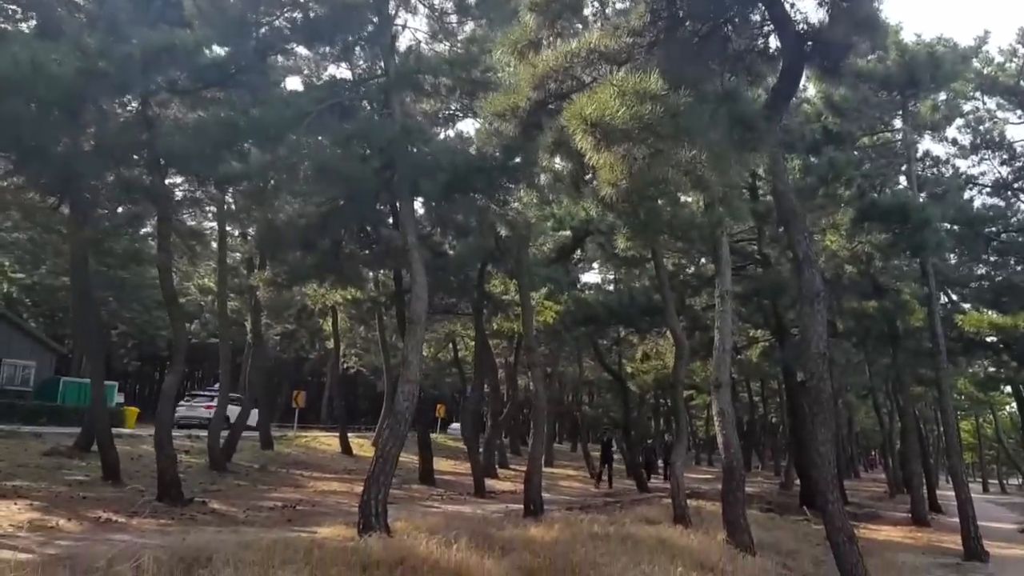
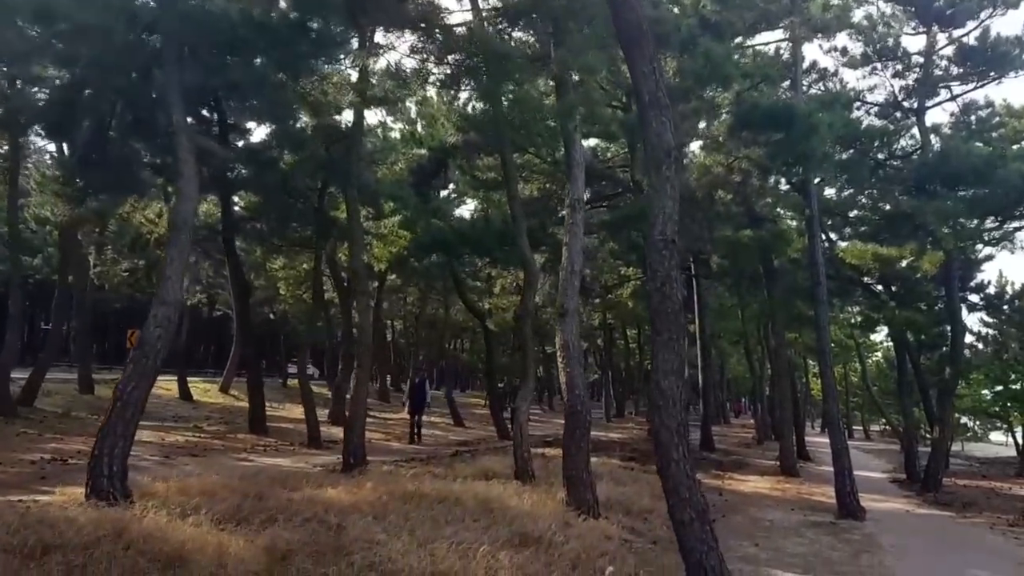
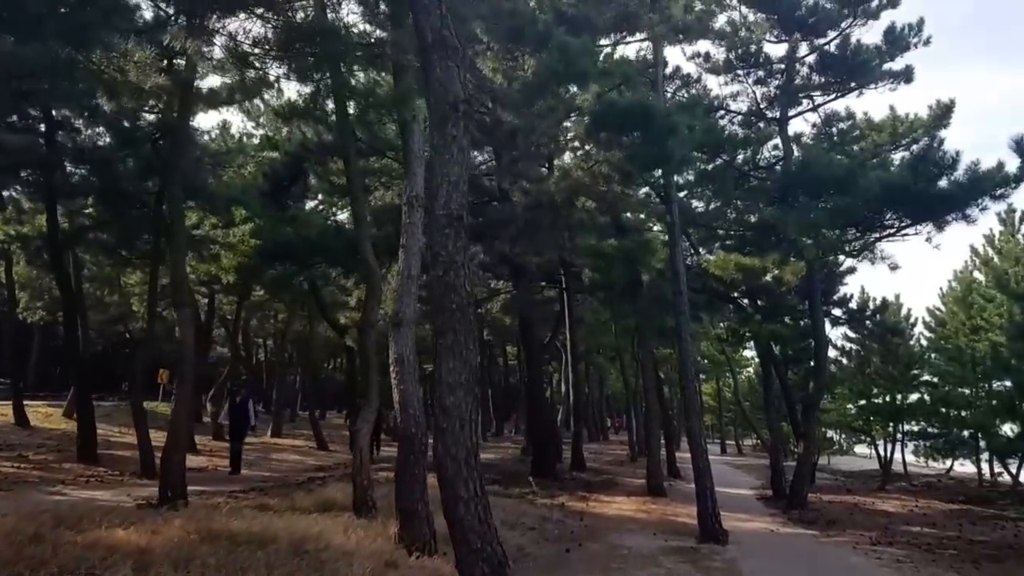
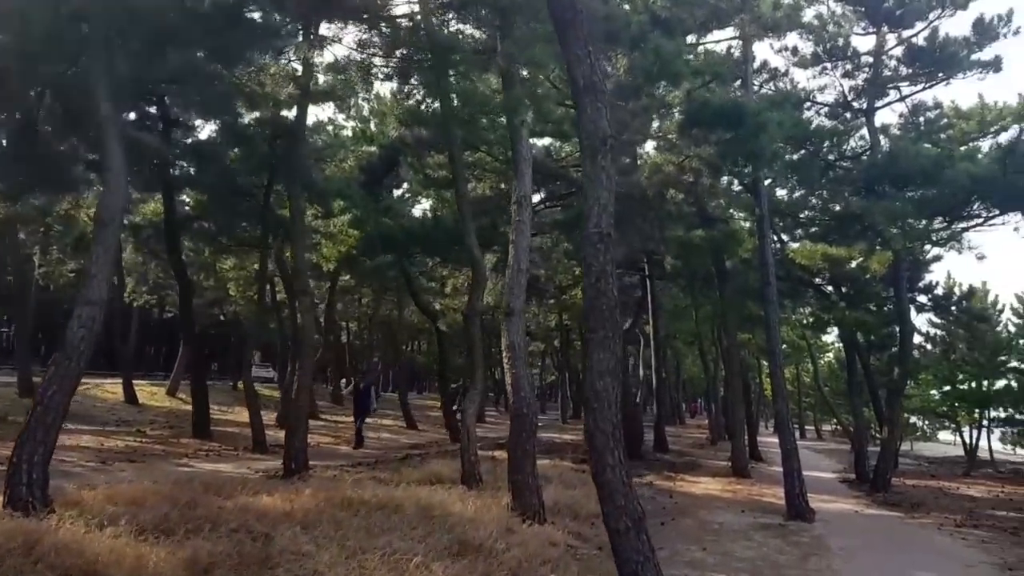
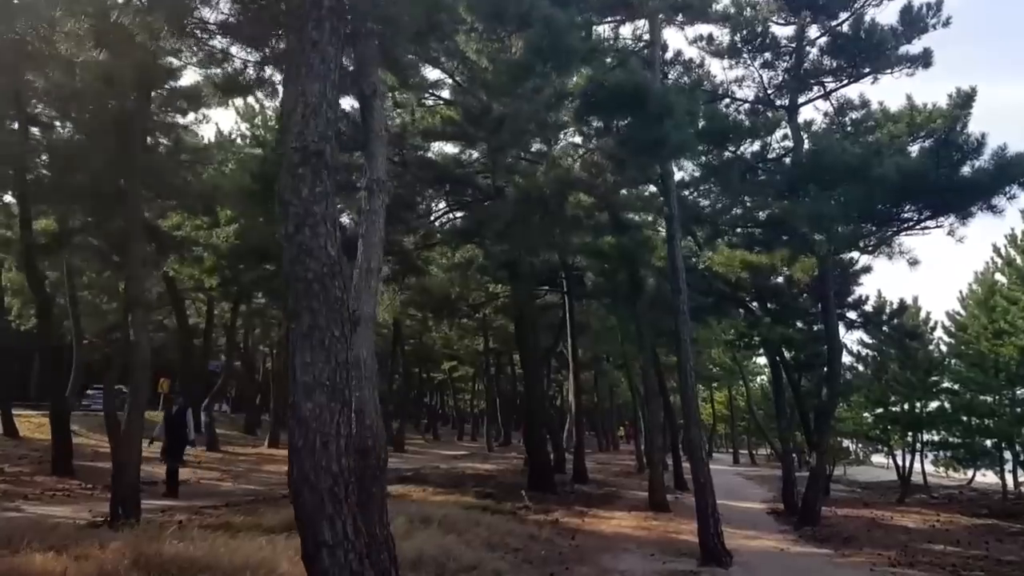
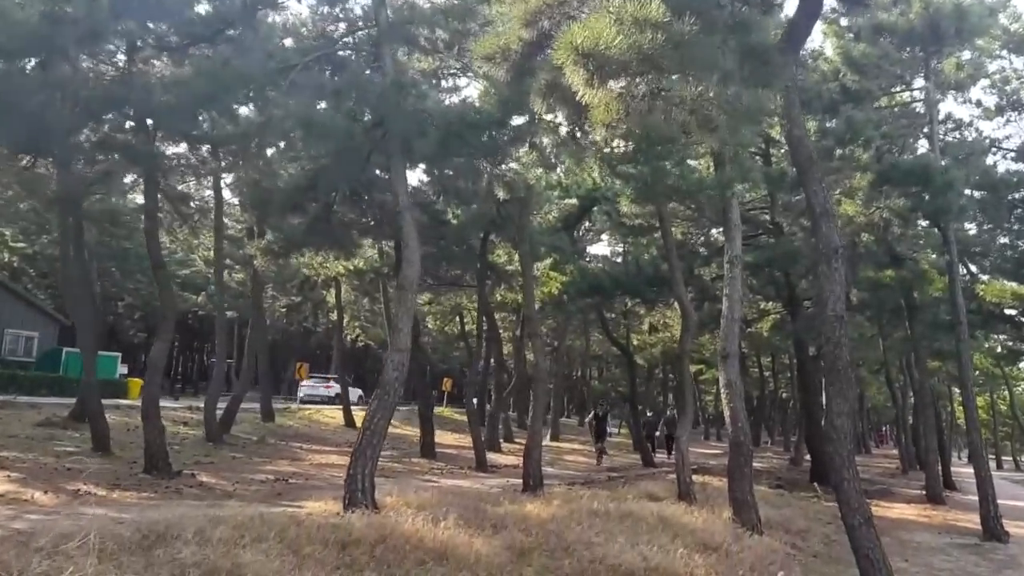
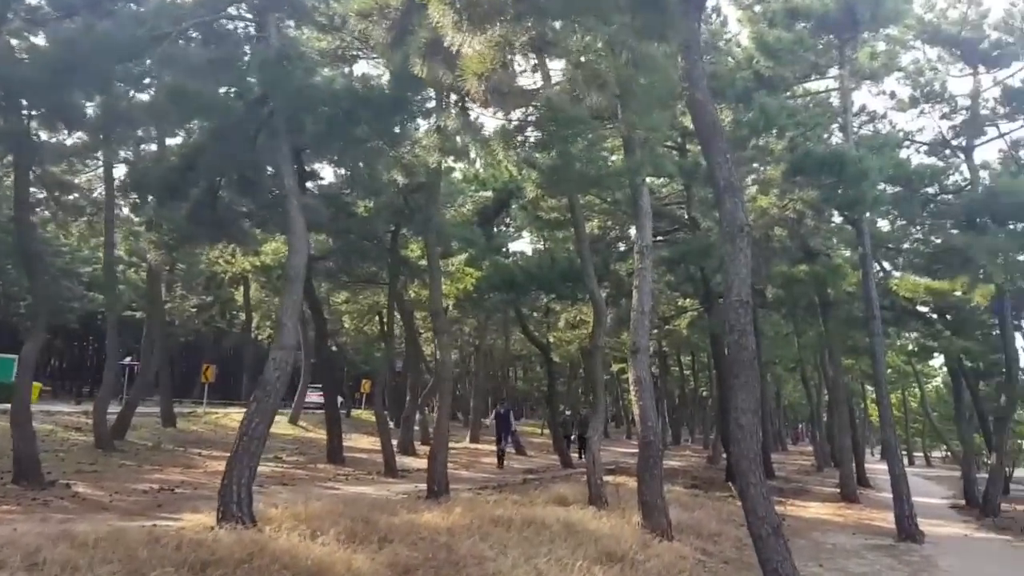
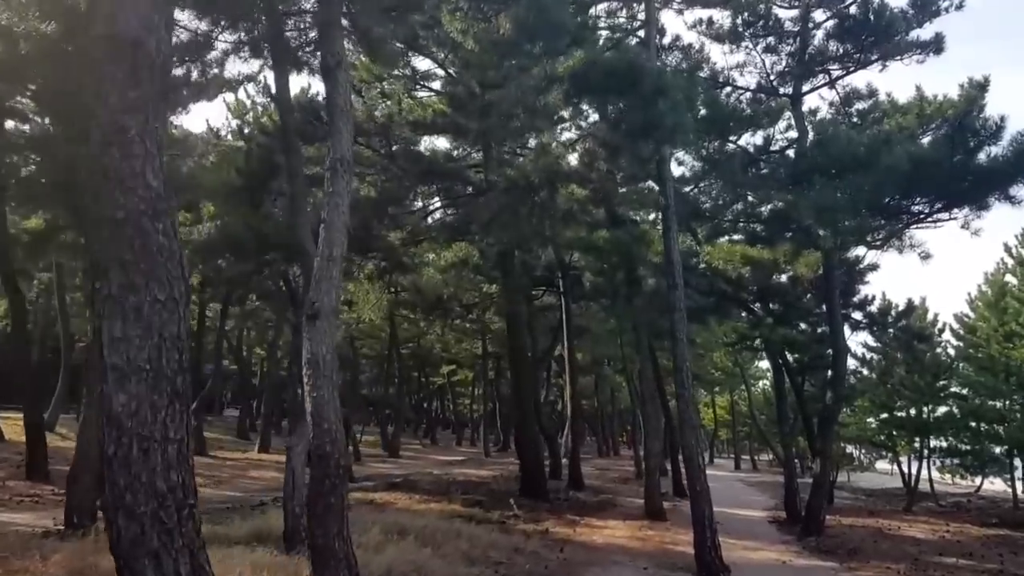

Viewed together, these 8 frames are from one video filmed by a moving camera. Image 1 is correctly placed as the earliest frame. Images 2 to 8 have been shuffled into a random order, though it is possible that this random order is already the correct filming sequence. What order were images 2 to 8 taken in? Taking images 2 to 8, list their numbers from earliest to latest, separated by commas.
6, 7, 2, 4, 3, 5, 8
